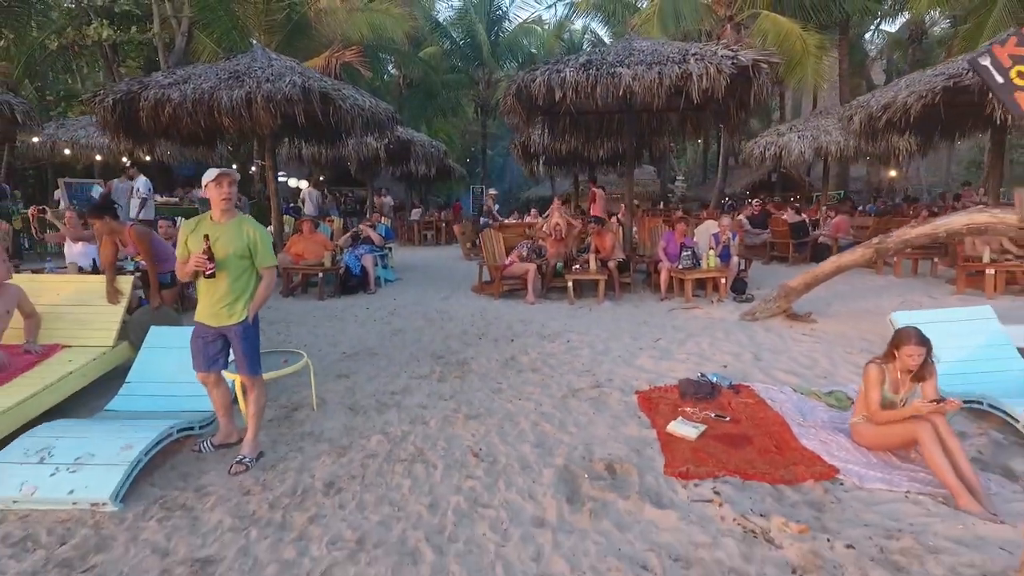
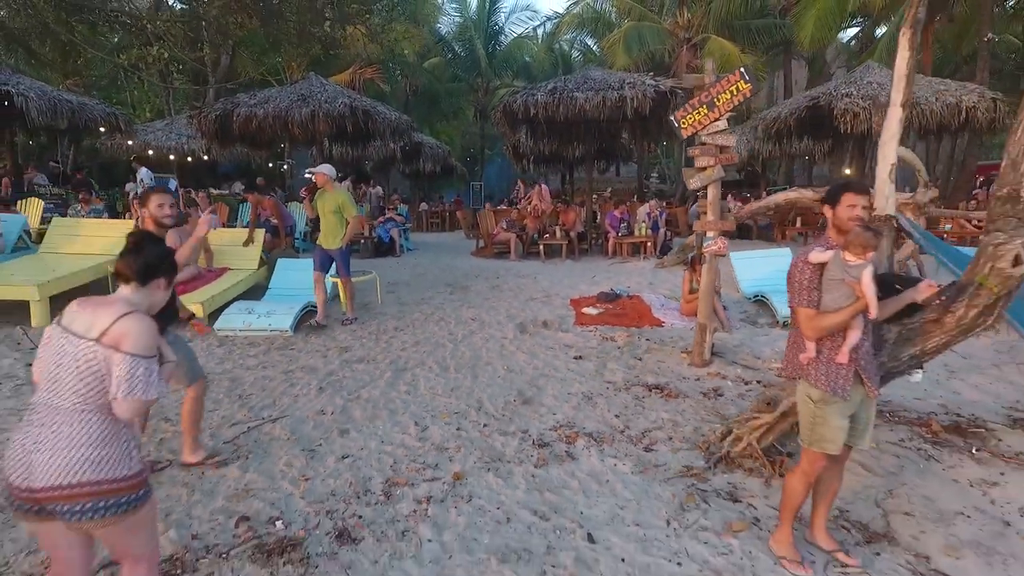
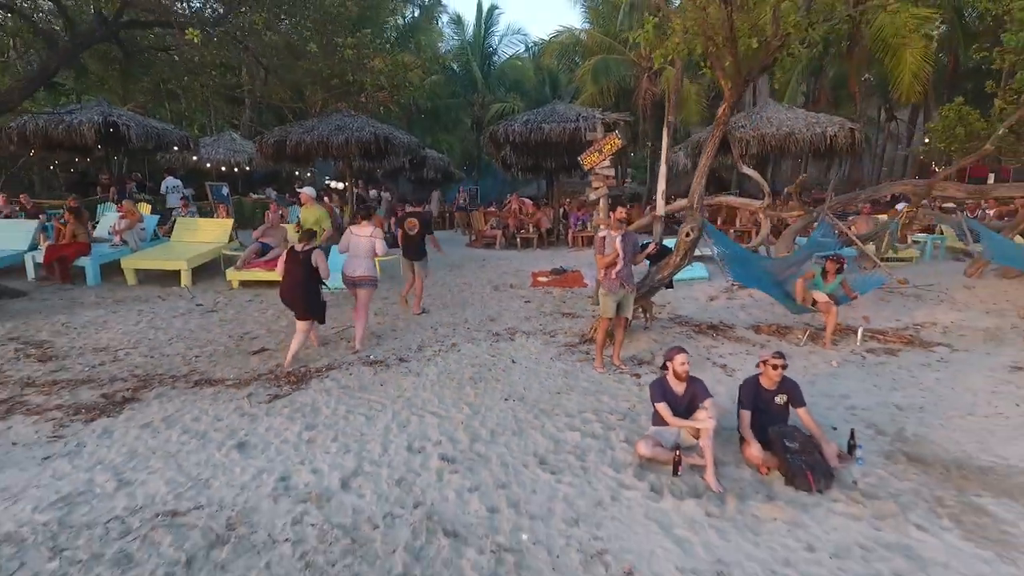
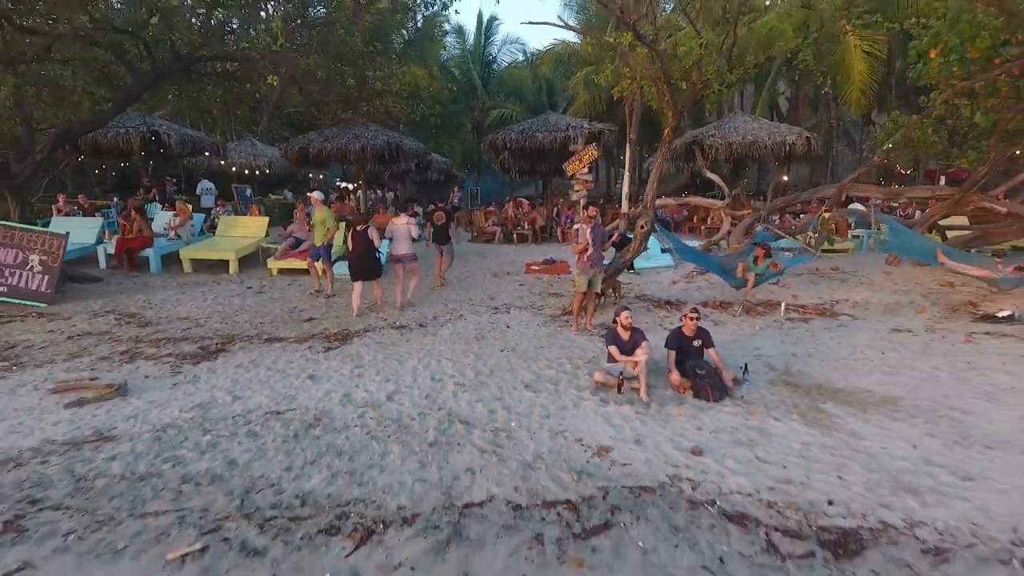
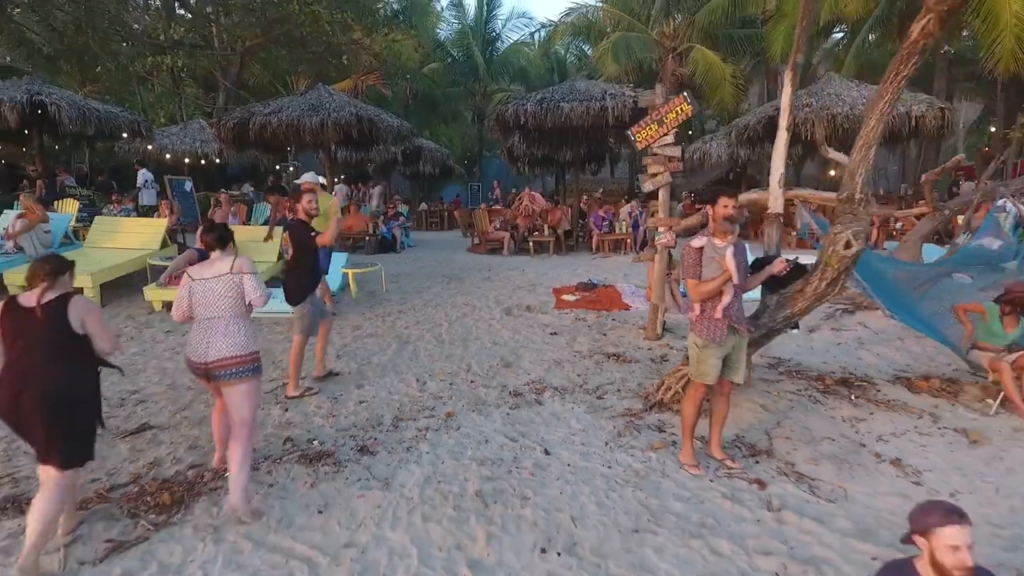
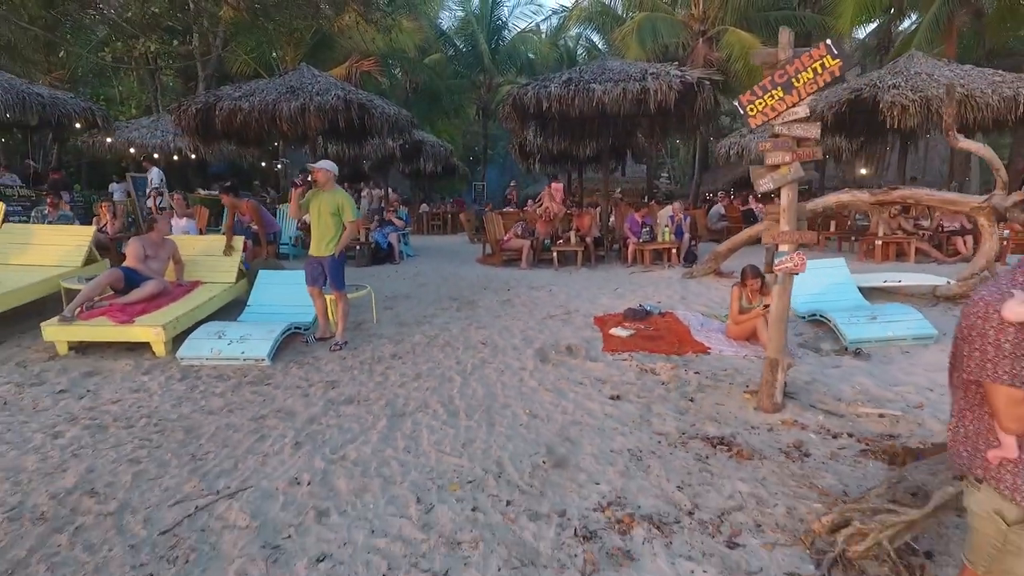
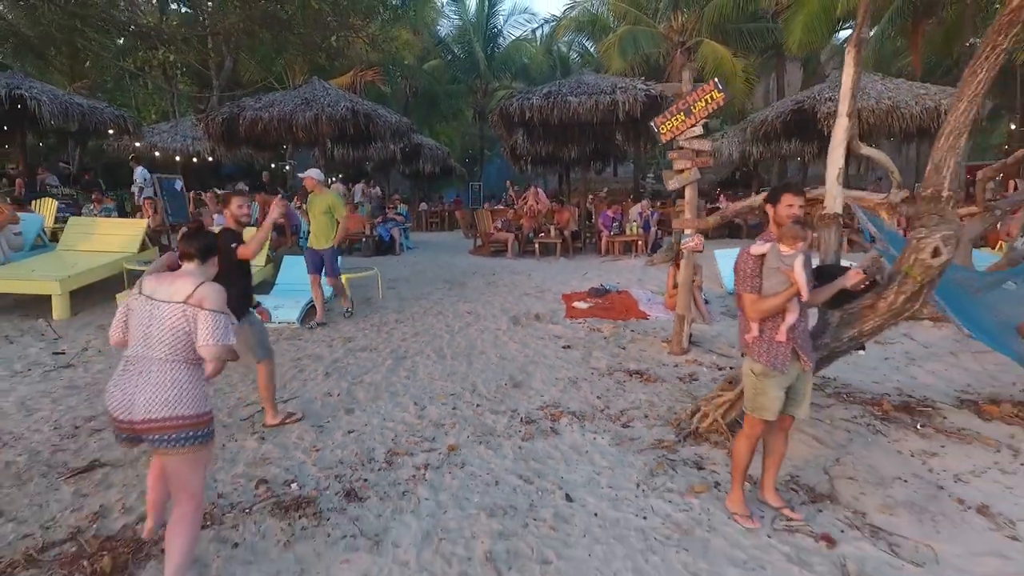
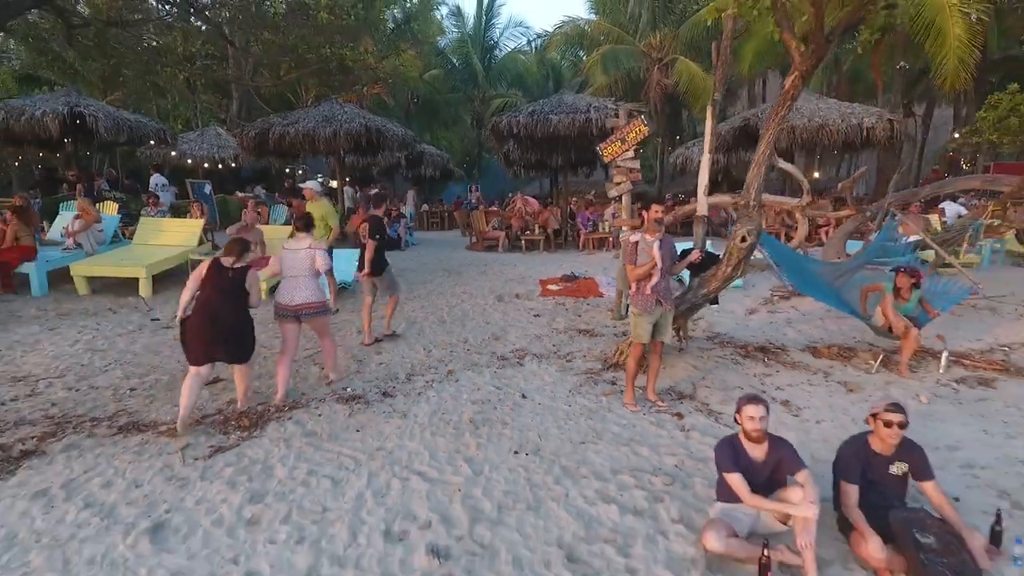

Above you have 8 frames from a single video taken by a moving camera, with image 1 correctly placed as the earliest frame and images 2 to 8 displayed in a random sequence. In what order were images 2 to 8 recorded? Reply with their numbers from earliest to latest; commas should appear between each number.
6, 2, 7, 5, 8, 3, 4
